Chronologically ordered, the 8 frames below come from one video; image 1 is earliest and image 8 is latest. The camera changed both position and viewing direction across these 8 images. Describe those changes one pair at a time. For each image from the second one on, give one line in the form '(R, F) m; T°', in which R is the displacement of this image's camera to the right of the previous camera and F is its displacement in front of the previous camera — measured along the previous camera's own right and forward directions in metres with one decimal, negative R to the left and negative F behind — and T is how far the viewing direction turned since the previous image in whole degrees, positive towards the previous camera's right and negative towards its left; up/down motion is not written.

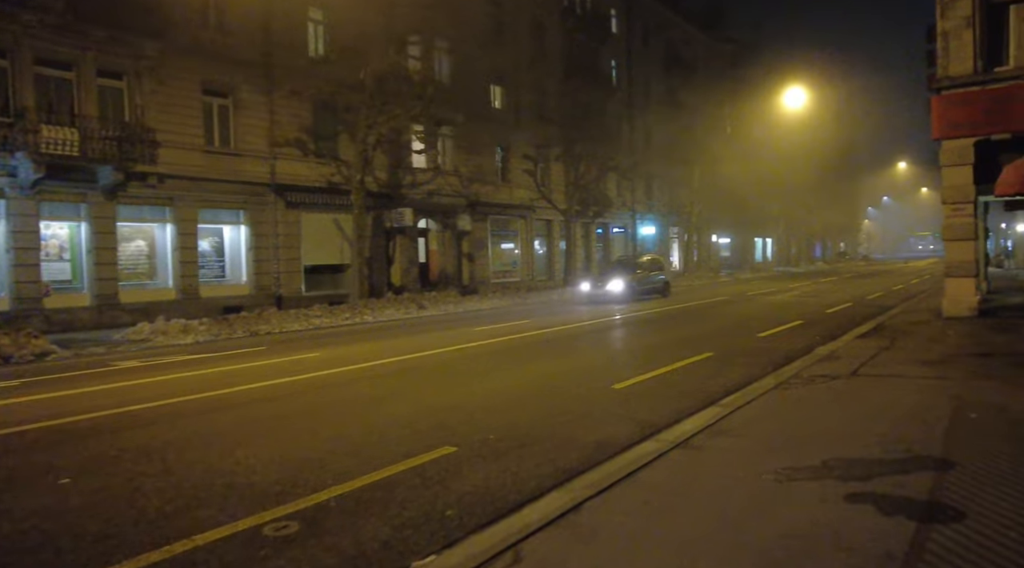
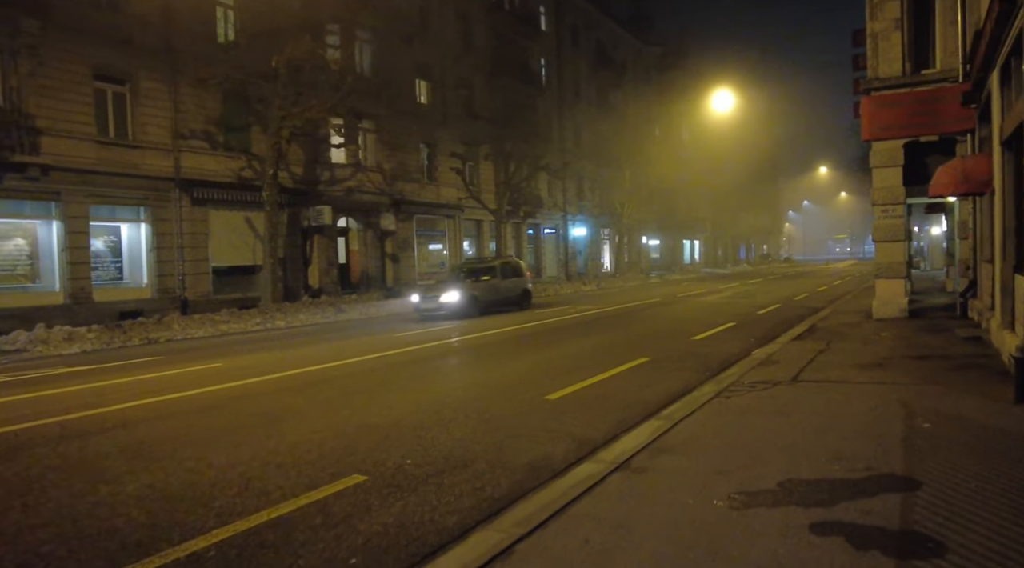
(+0.1, +0.9) m; +5°
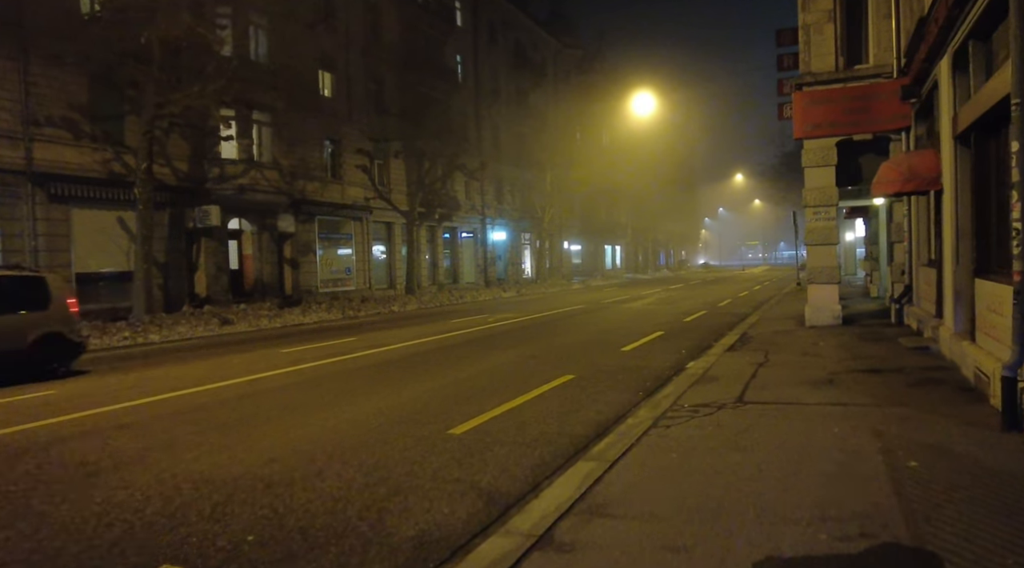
(+0.3, +1.7) m; +6°
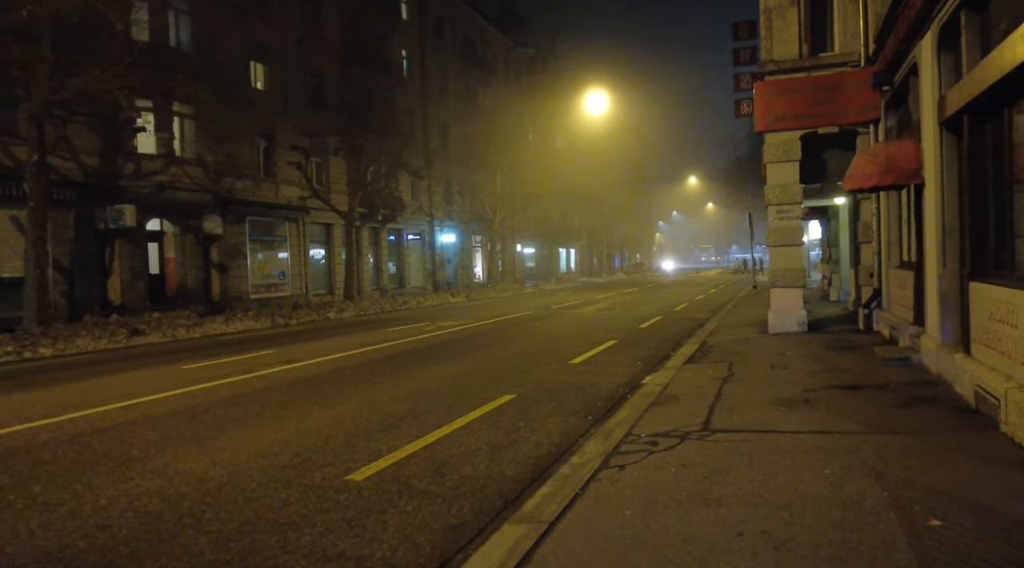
(+0.3, +1.5) m; +3°
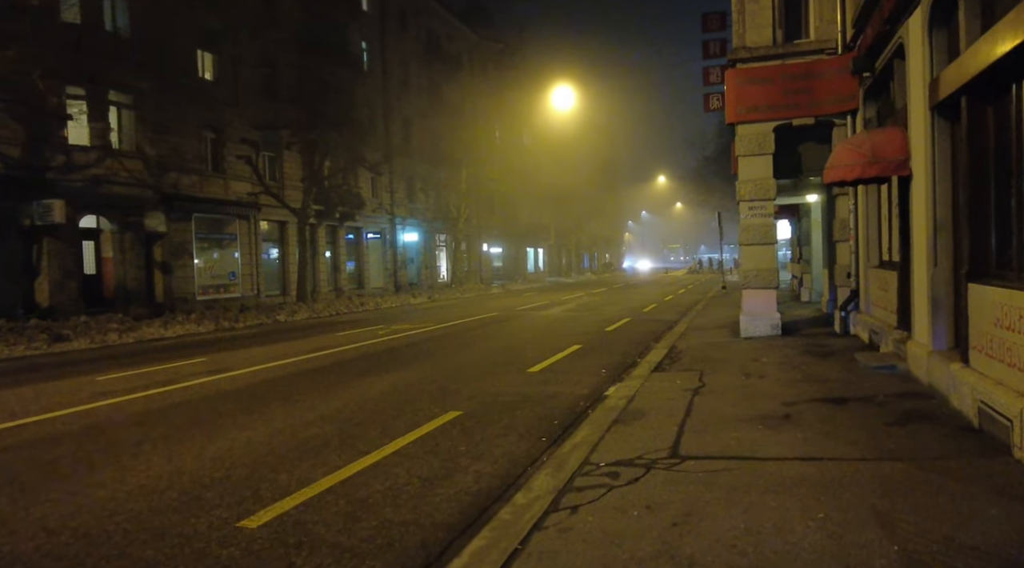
(+0.3, +1.0) m; +2°
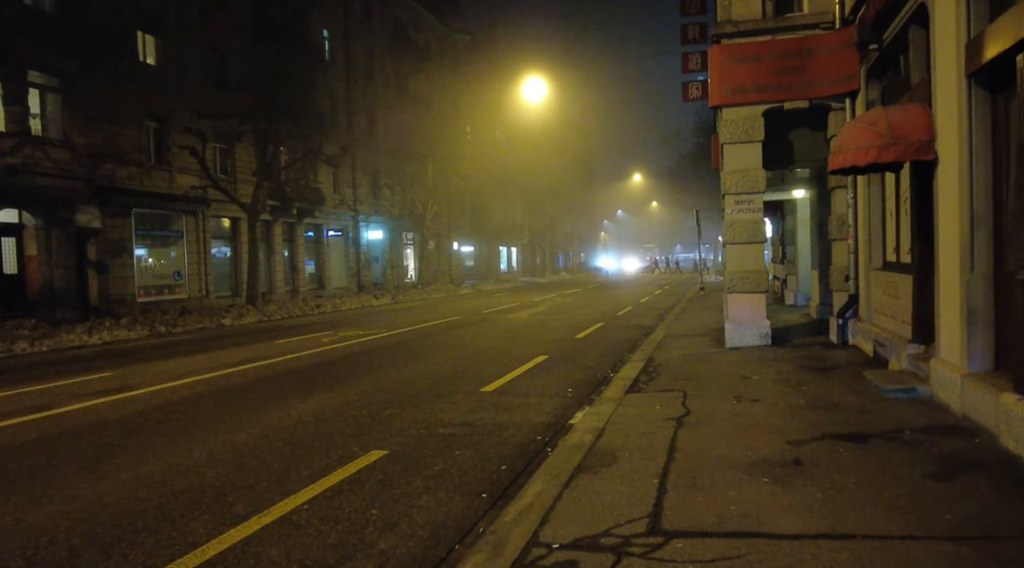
(+0.3, +1.6) m; +2°
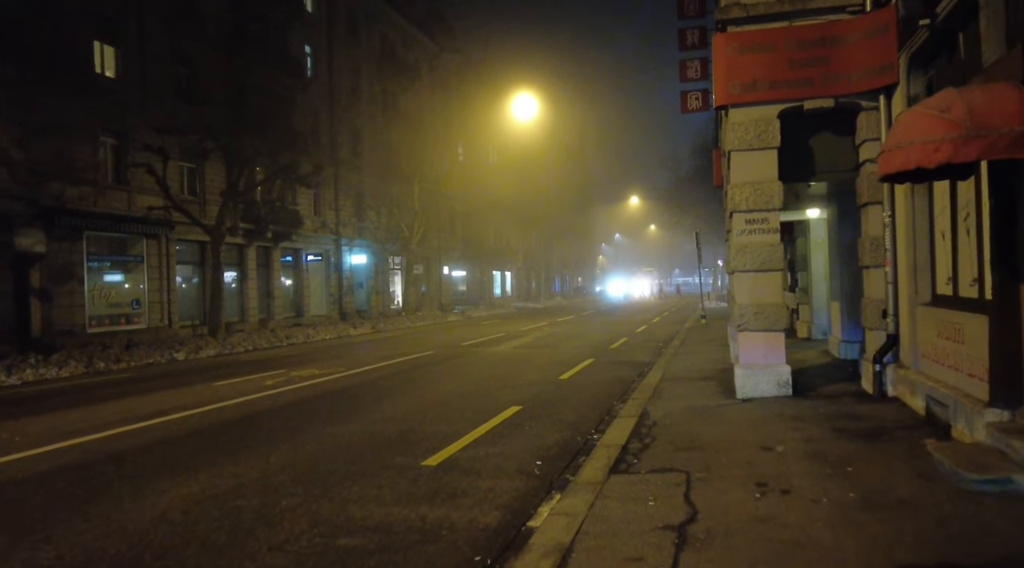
(+0.5, +2.1) m; 0°
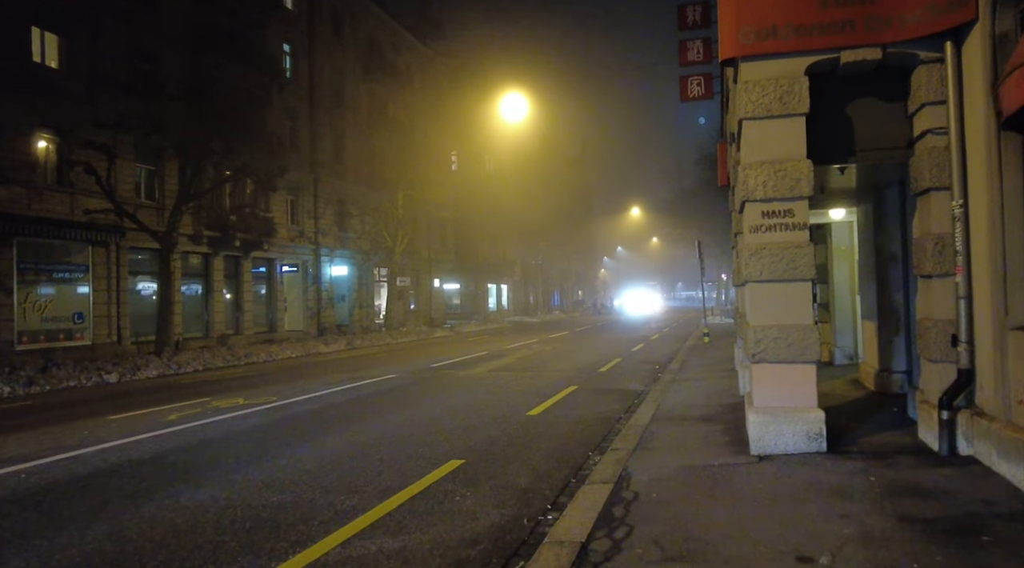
(+0.6, +2.5) m; 0°
